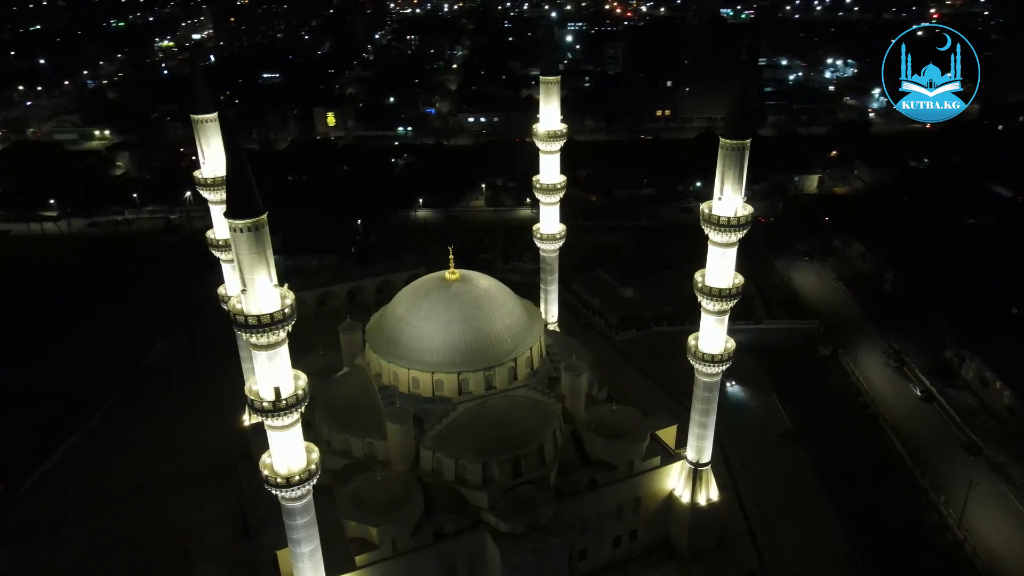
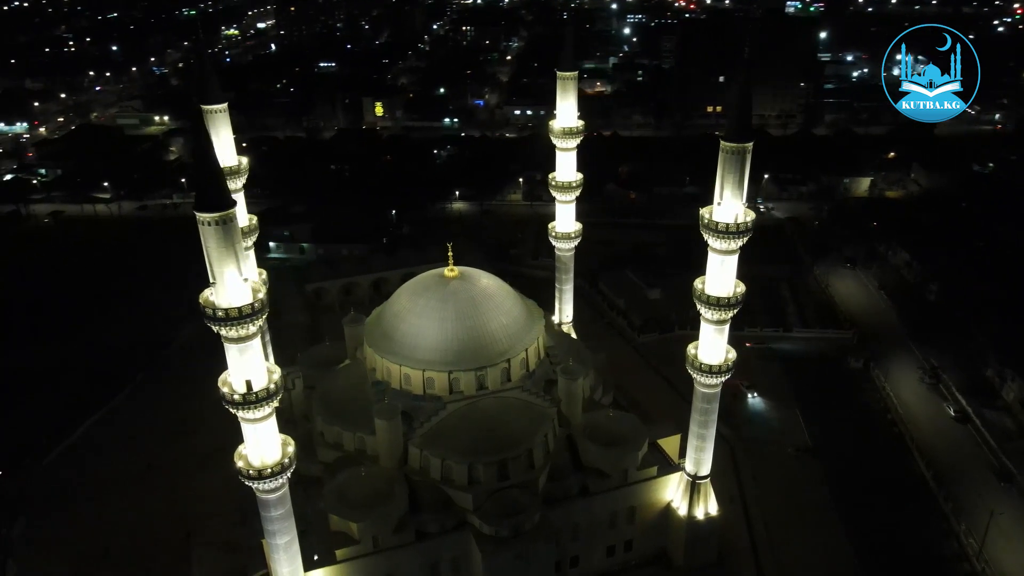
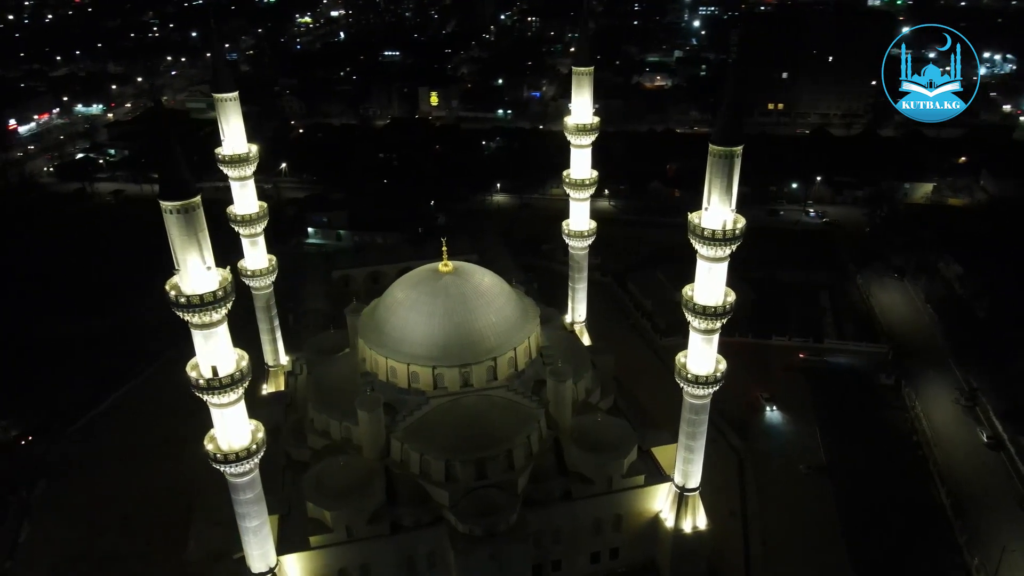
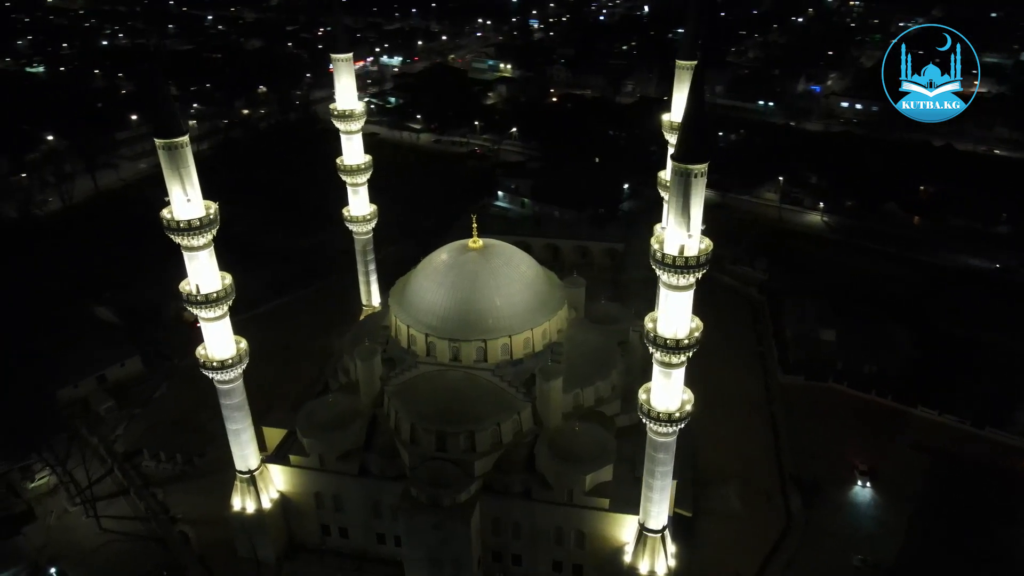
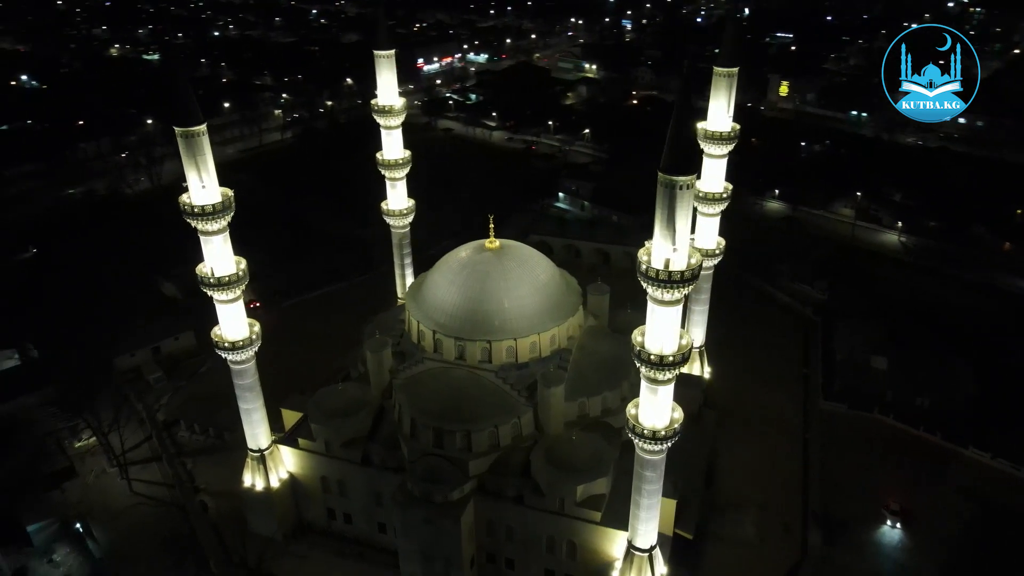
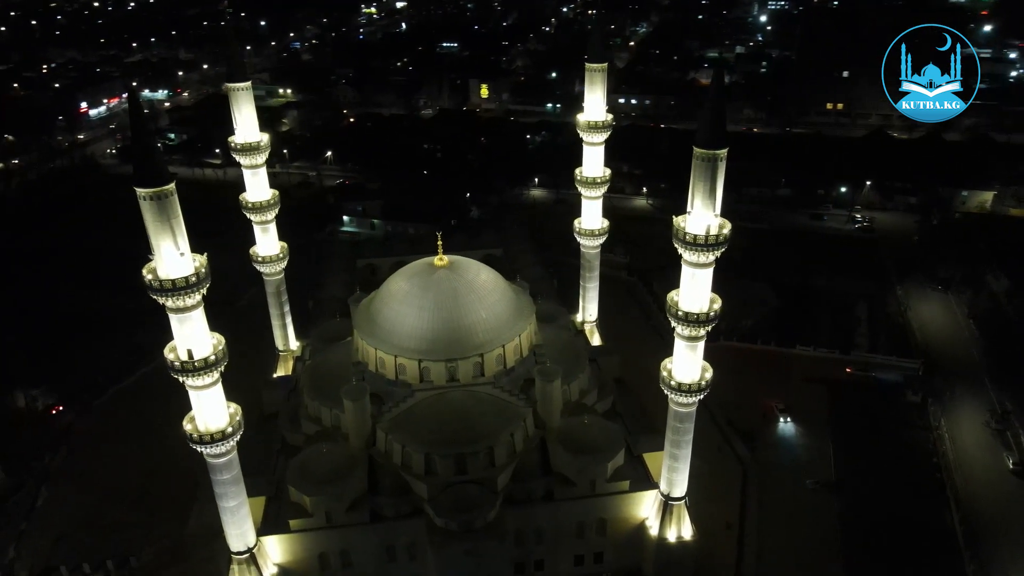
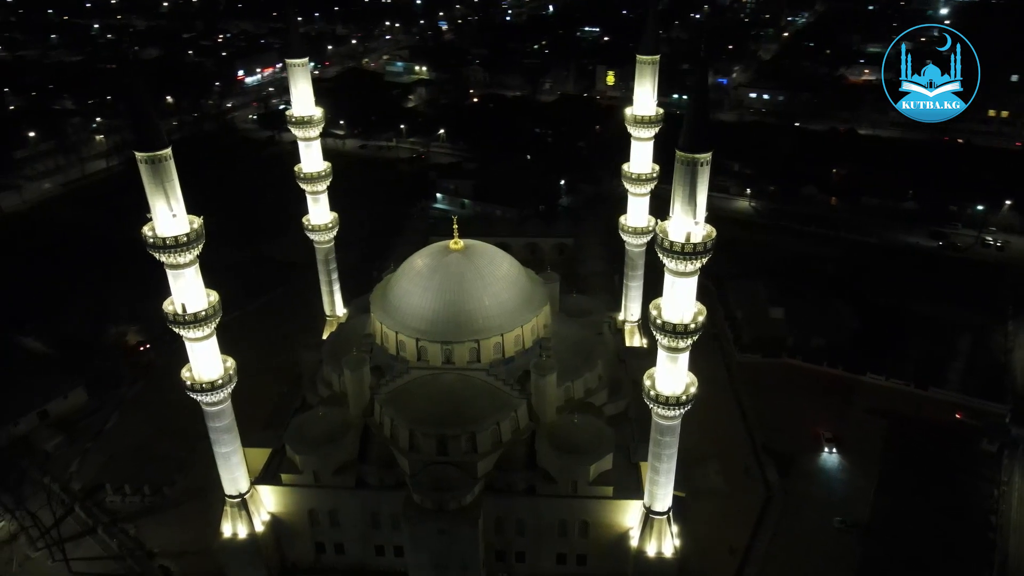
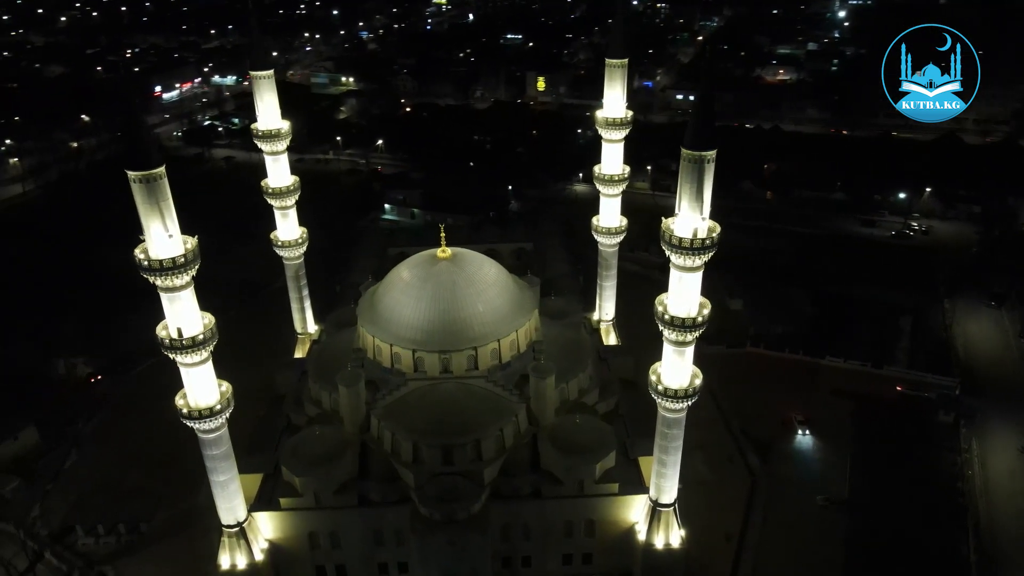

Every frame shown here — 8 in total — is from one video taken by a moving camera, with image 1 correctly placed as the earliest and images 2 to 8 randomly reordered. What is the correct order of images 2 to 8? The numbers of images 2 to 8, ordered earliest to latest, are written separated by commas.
2, 3, 6, 8, 7, 4, 5
